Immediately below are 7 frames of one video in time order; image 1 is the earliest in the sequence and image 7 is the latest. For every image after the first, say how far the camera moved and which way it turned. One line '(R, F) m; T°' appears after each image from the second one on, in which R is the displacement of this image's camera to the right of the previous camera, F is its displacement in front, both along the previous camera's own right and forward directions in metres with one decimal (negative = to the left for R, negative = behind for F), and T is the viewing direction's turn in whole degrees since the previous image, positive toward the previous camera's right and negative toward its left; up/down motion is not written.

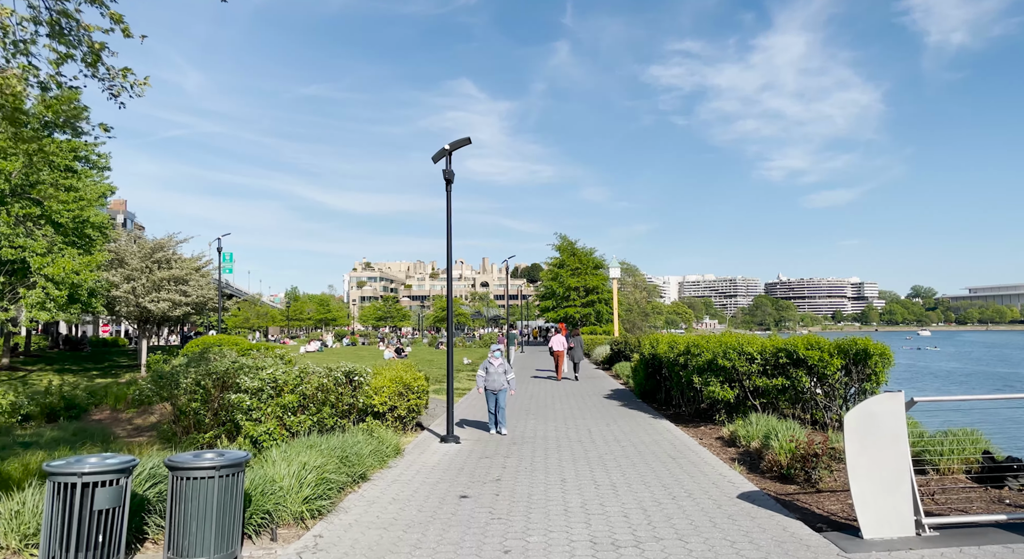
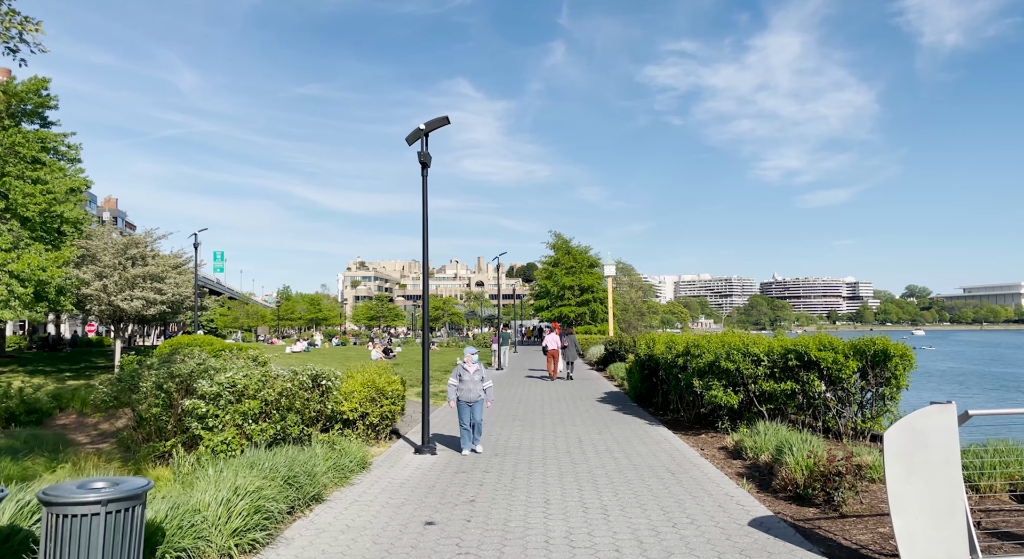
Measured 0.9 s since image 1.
(+0.2, +0.9) m; 0°
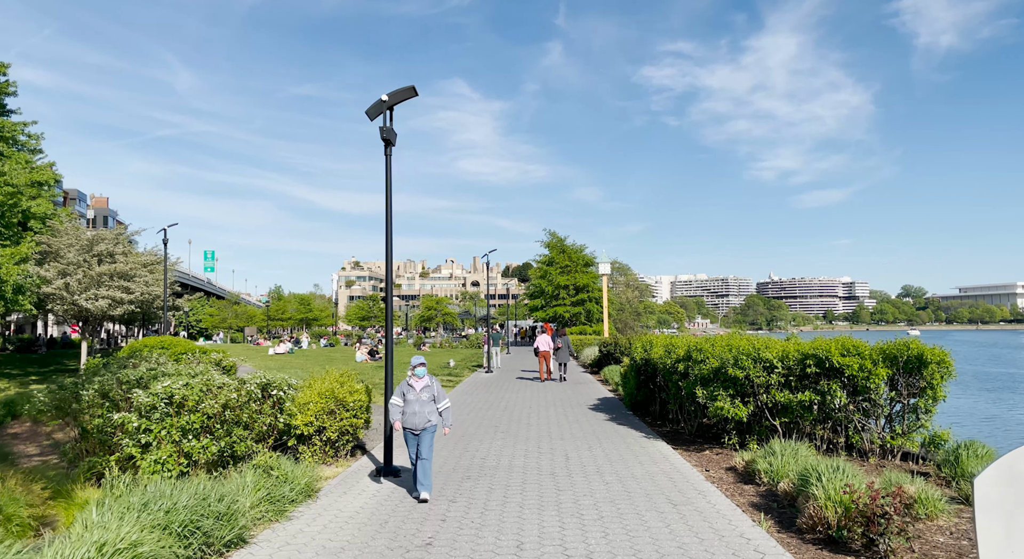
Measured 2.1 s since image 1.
(+0.3, +1.2) m; 0°
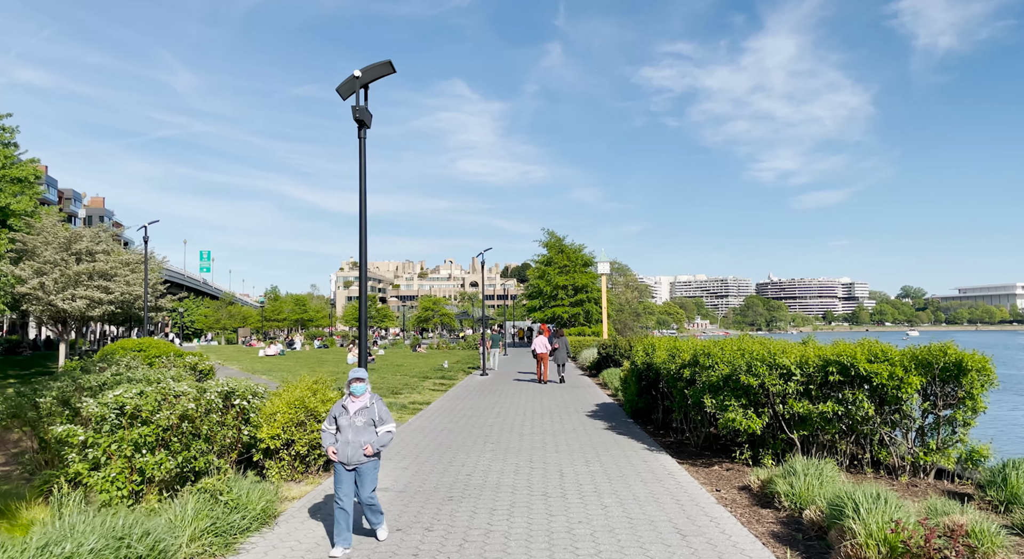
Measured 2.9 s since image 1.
(+0.1, +0.8) m; 0°
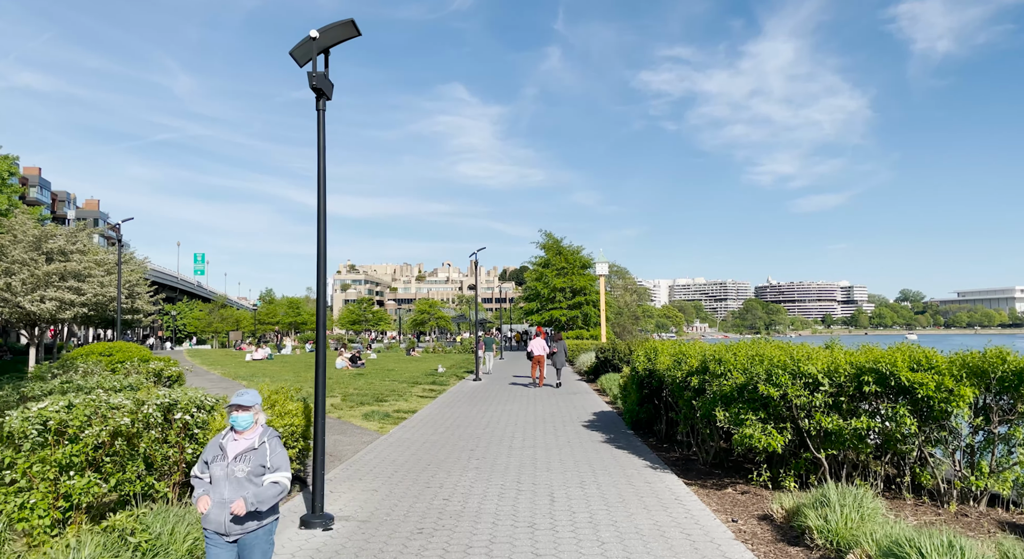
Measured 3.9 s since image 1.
(+0.2, +1.0) m; 0°
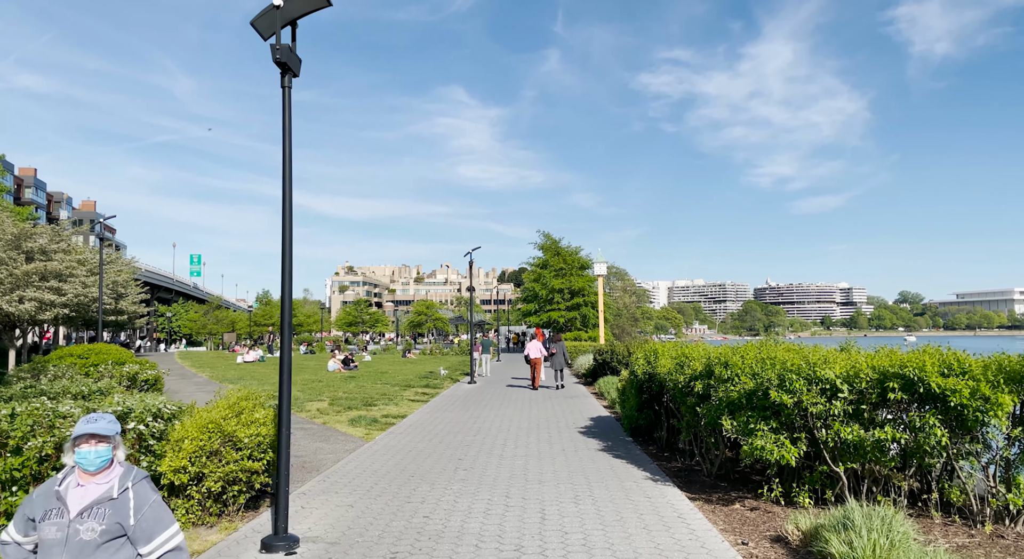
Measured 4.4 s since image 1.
(+0.1, +0.6) m; 0°
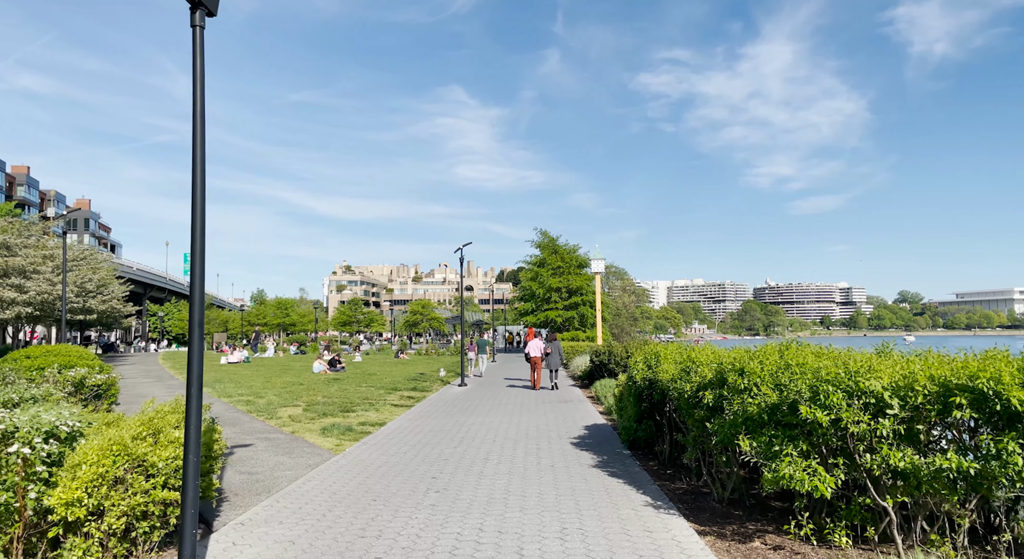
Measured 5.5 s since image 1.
(+0.2, +1.1) m; 0°
